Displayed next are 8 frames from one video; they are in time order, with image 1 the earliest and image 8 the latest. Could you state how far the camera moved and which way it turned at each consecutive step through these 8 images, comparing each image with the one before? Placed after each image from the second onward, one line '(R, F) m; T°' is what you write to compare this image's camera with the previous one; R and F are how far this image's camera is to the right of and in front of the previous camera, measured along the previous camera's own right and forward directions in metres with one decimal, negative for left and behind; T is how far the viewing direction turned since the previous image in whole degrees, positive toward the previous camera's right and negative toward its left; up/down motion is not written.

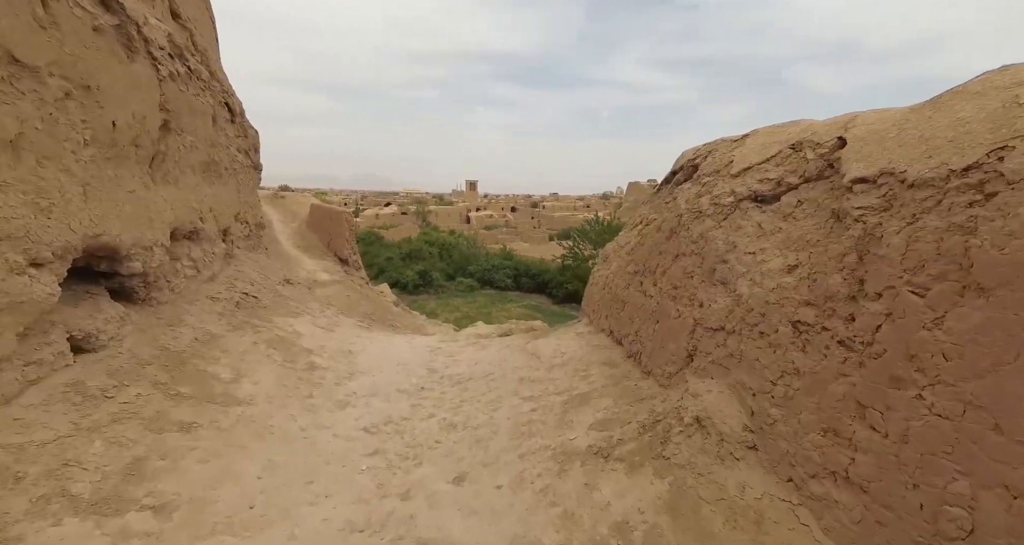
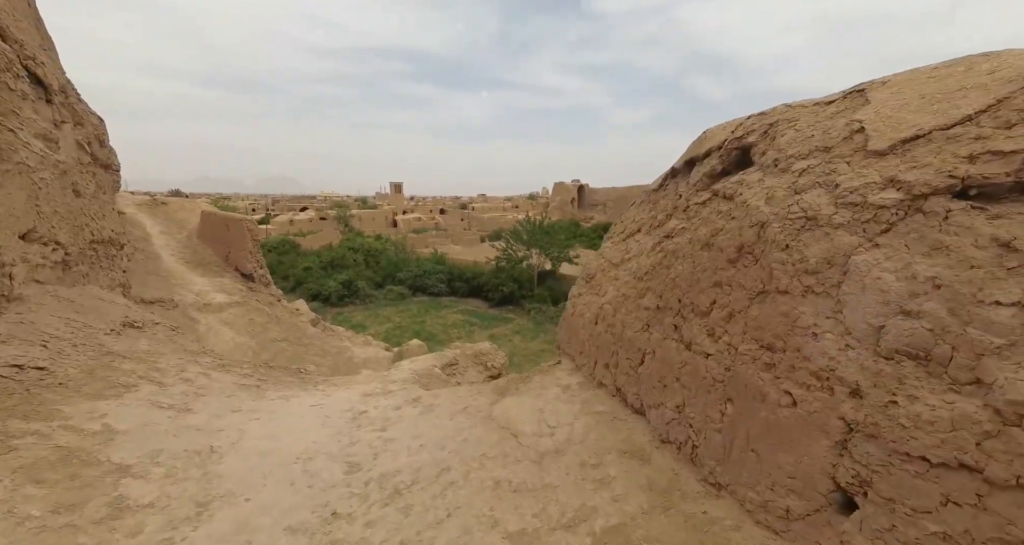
(-0.1, +0.8) m; +9°
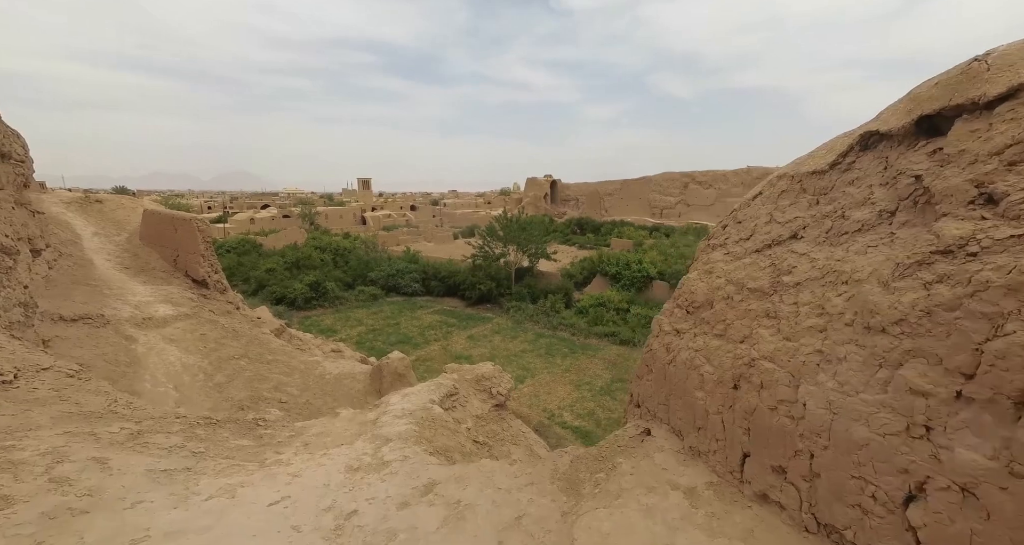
(-0.3, +0.7) m; +4°
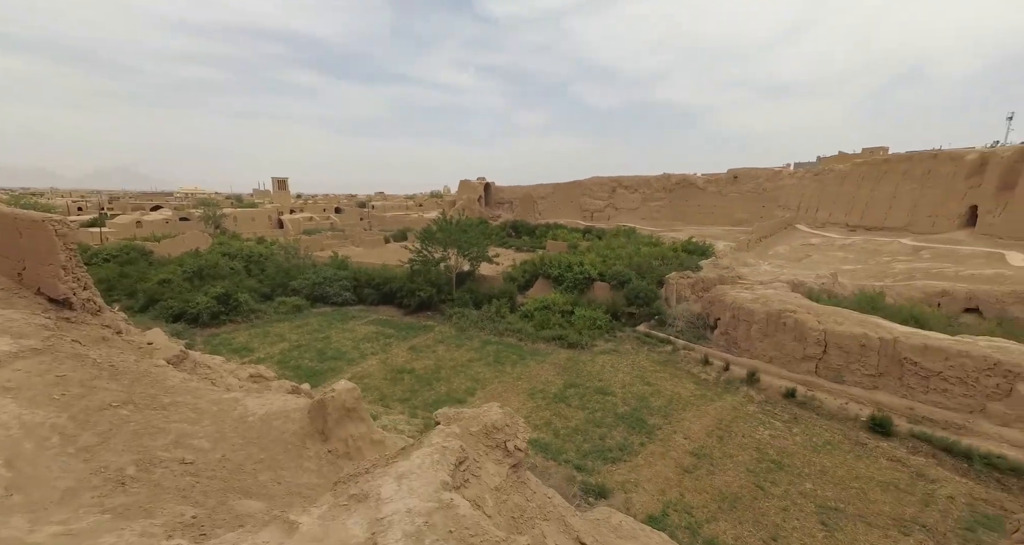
(-0.6, +1.1) m; +9°
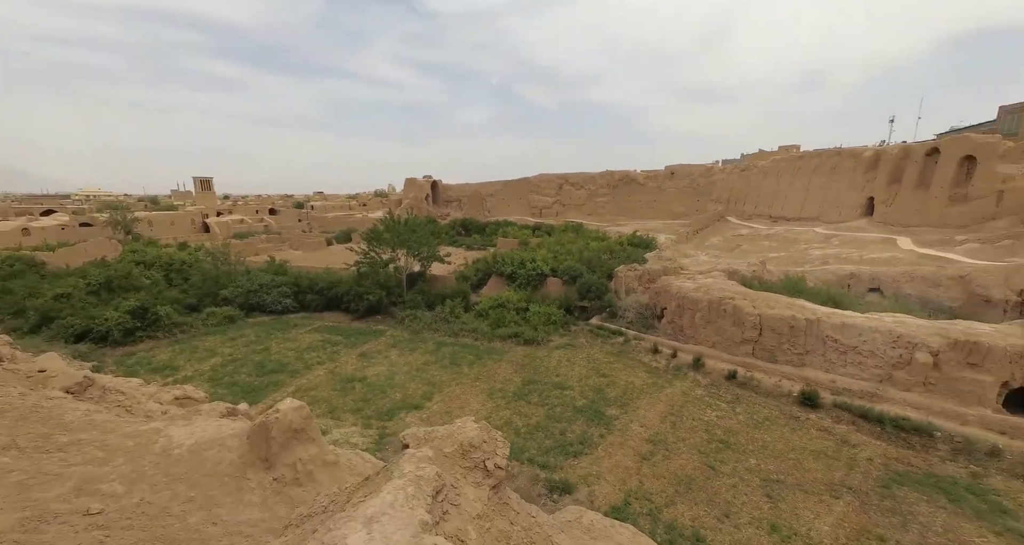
(-0.1, +0.4) m; +7°
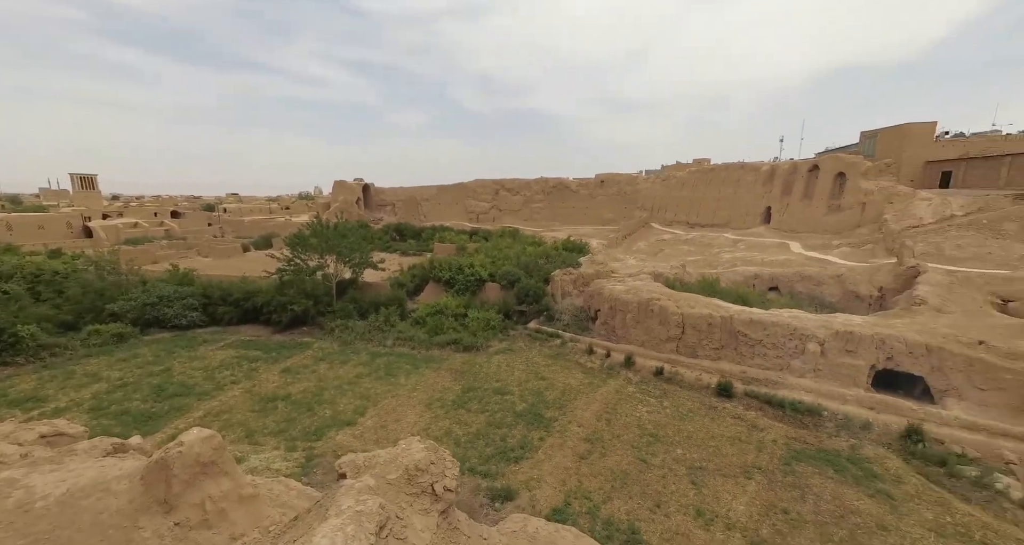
(-0.1, +0.3) m; +9°
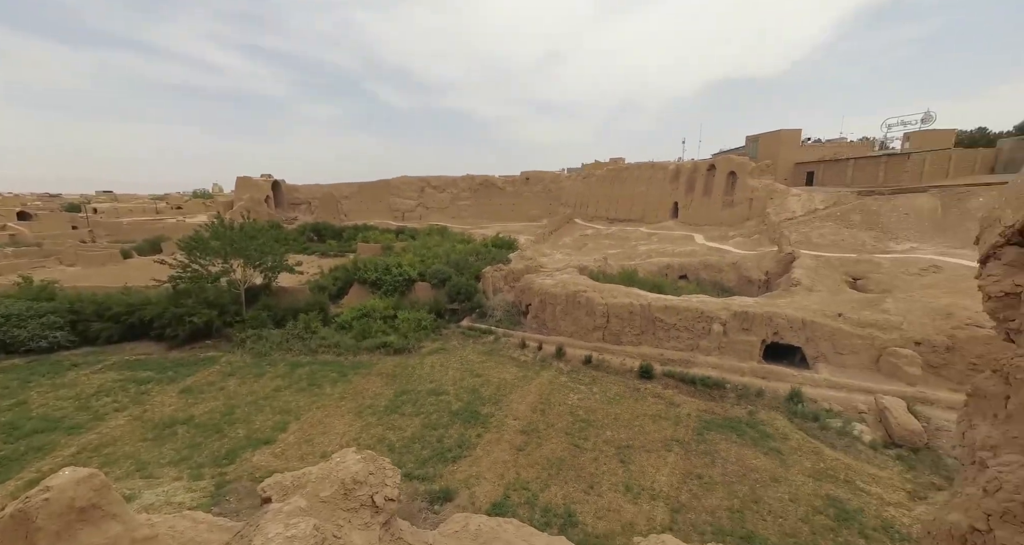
(-0.1, +0.3) m; +9°
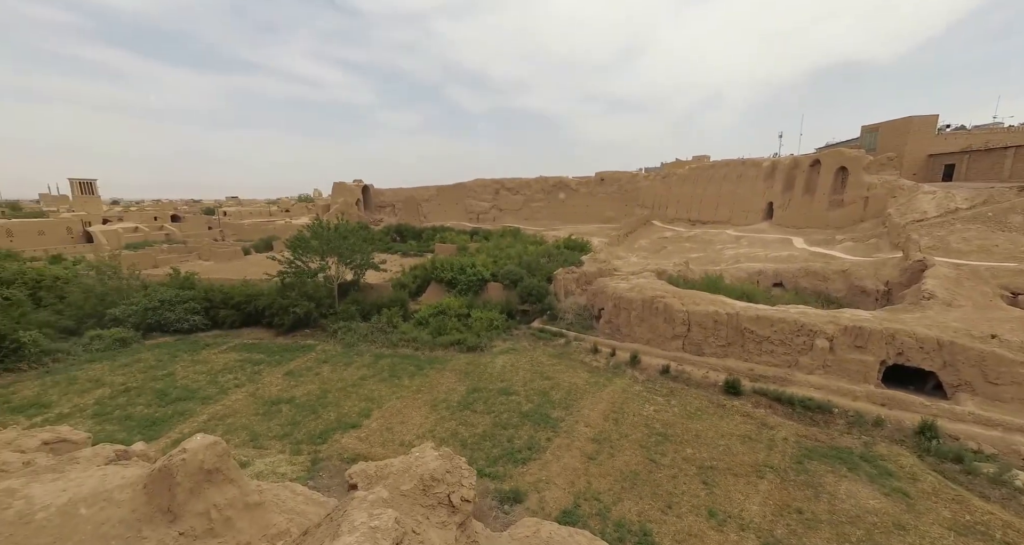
(+0.1, -0.1) m; -10°
